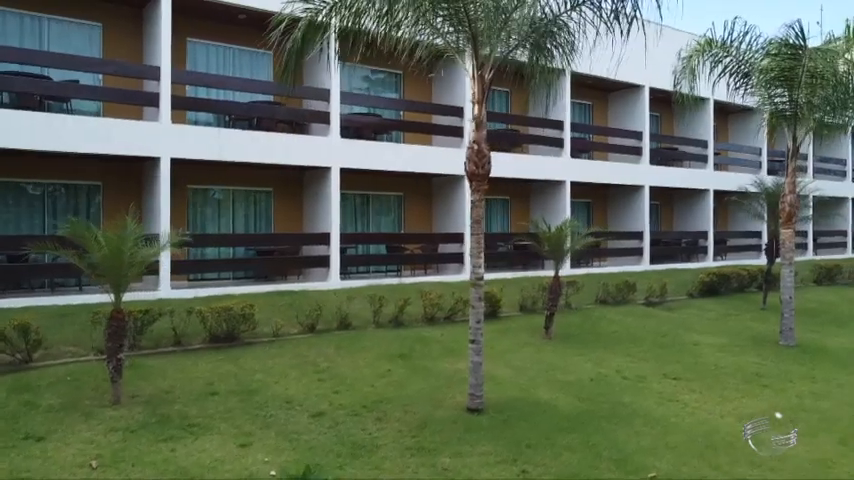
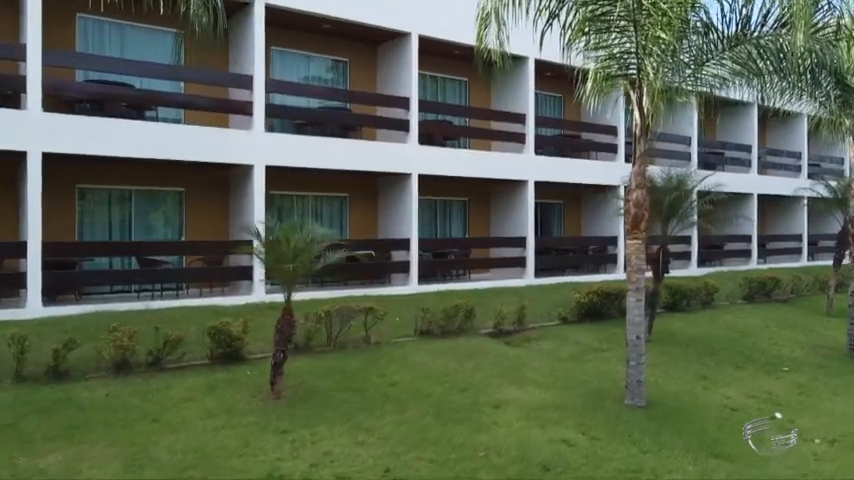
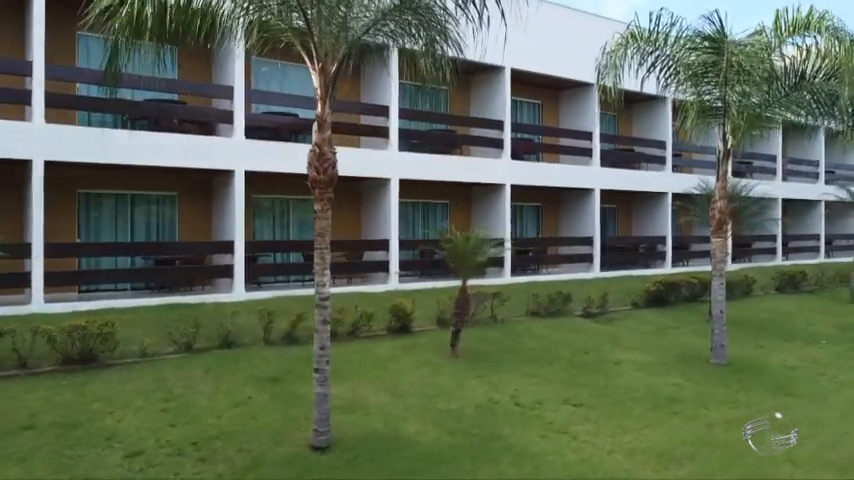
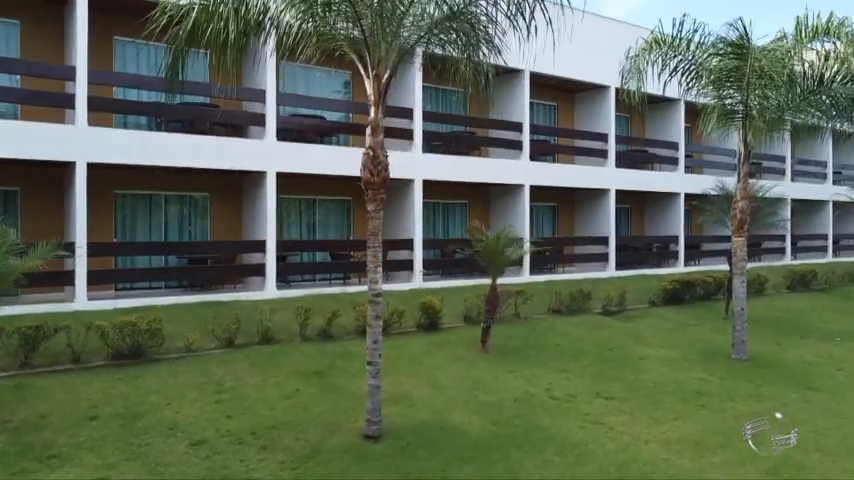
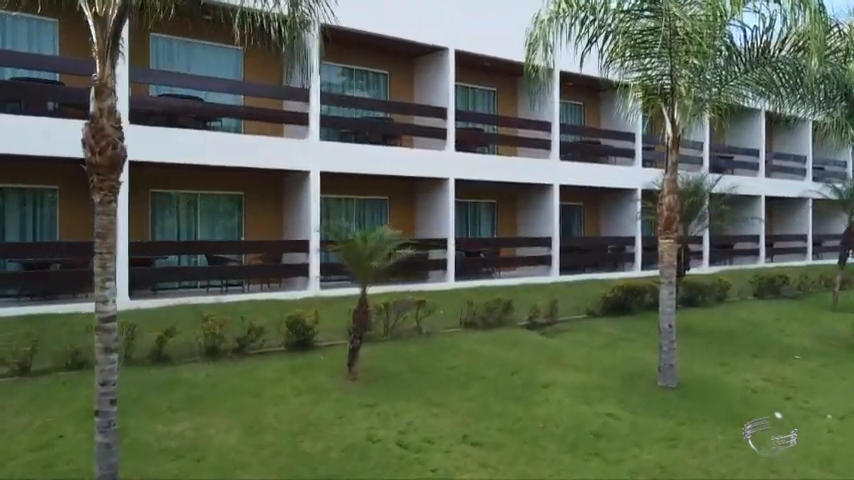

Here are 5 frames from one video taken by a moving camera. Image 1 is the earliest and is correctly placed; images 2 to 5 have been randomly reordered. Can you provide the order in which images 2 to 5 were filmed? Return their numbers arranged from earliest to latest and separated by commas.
4, 3, 5, 2
